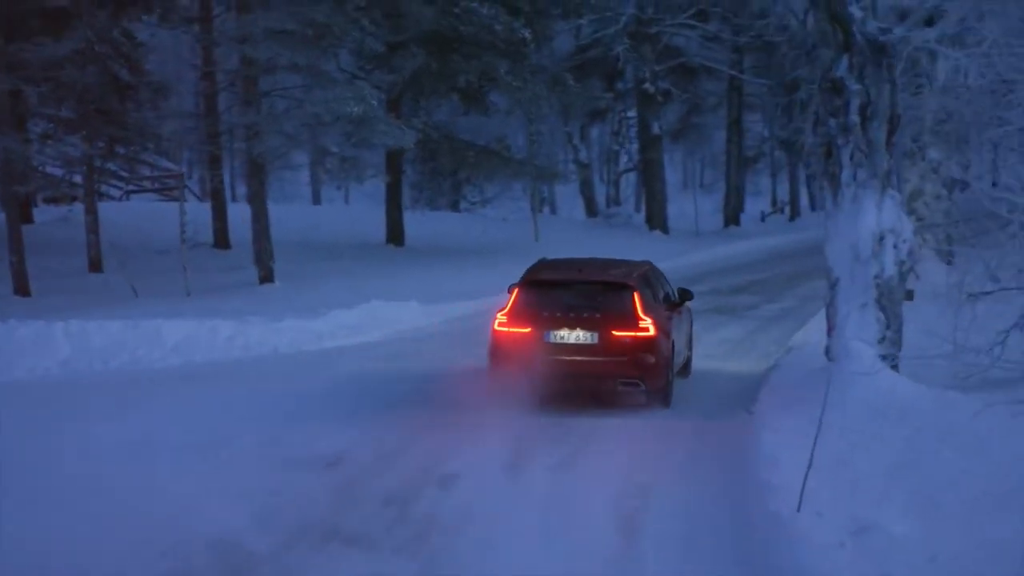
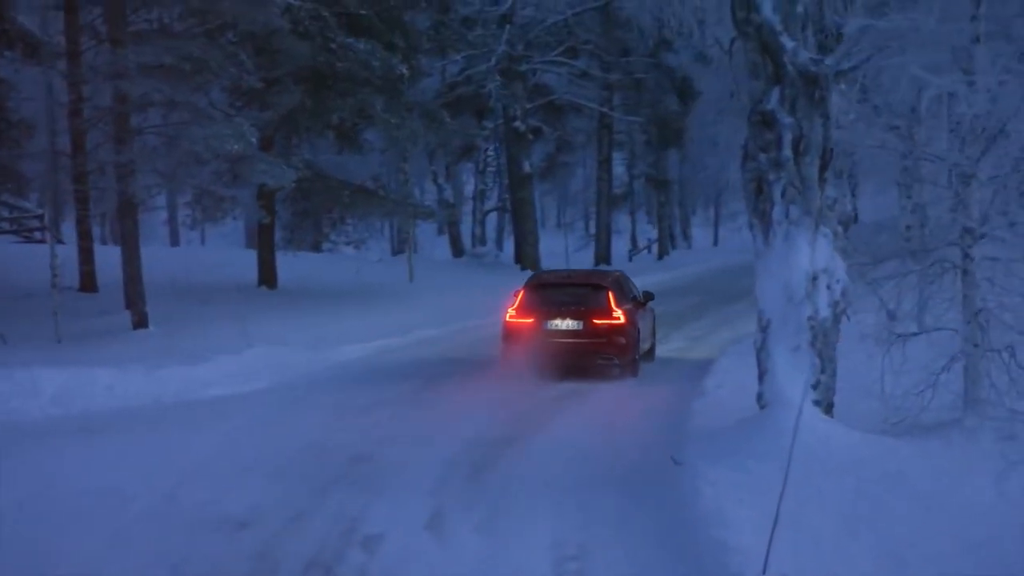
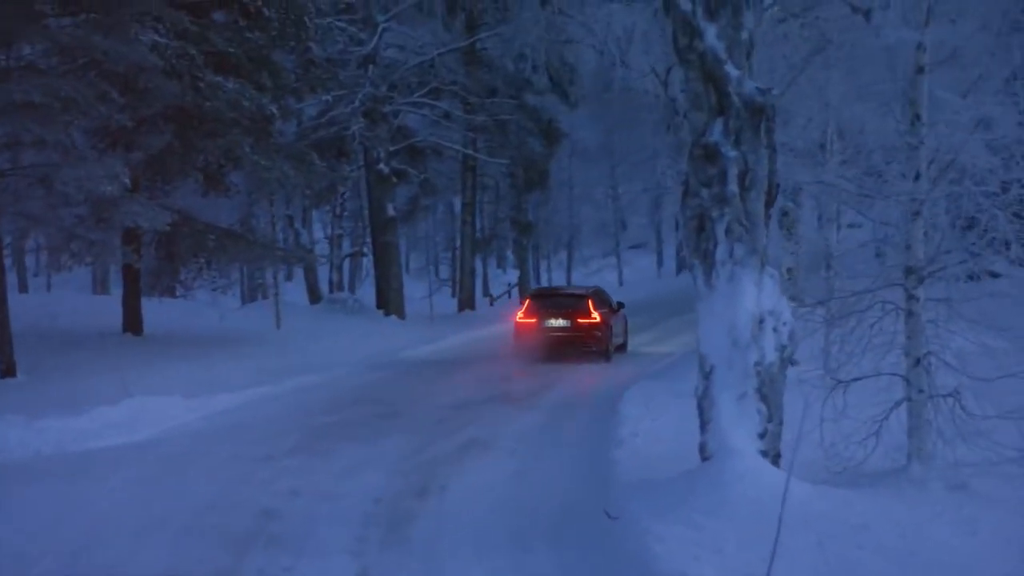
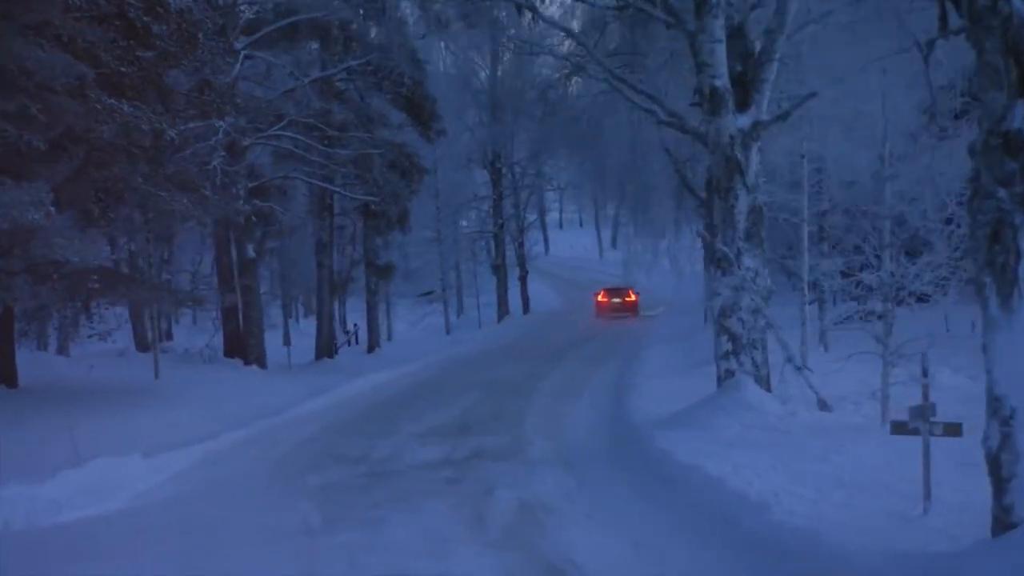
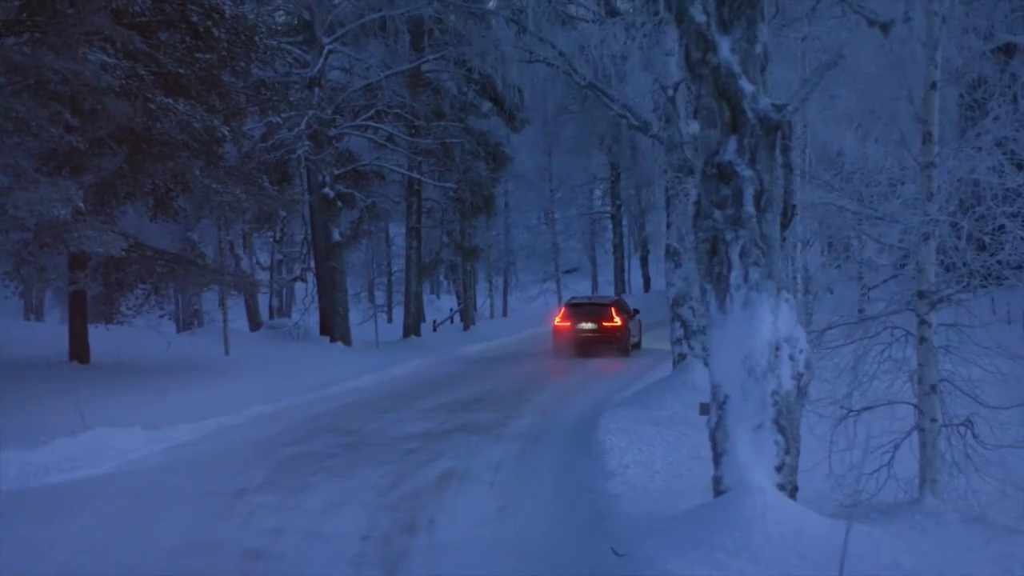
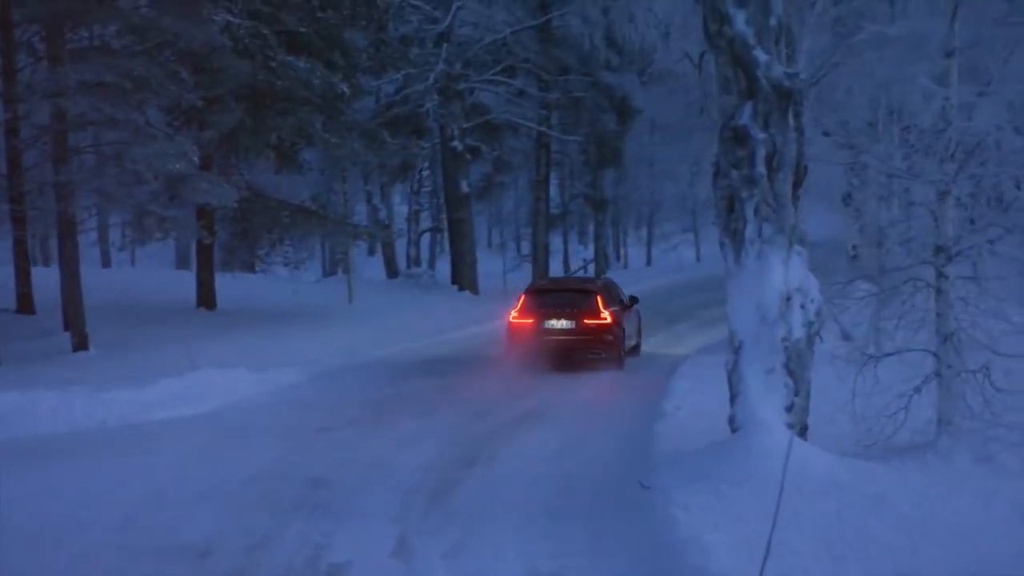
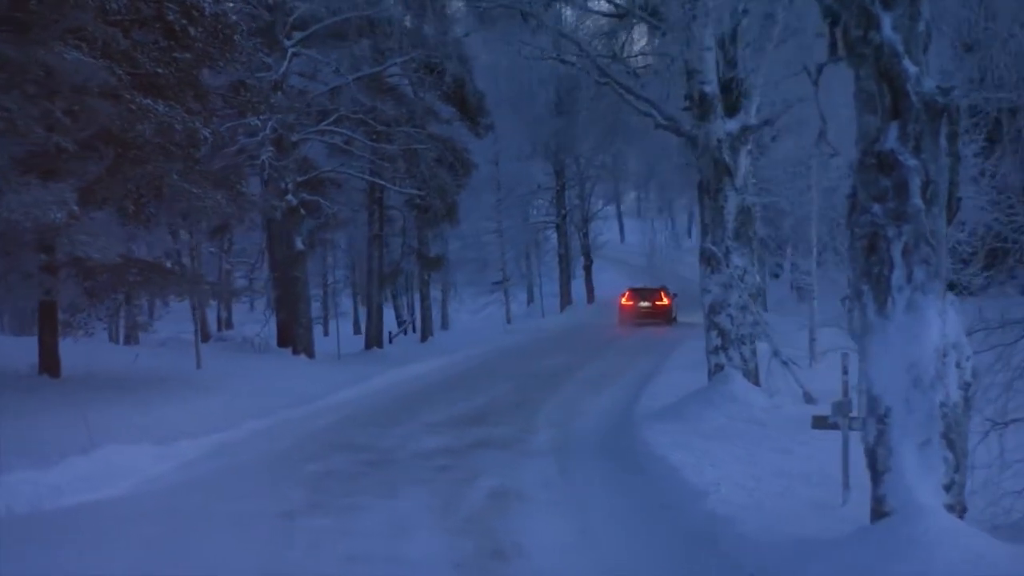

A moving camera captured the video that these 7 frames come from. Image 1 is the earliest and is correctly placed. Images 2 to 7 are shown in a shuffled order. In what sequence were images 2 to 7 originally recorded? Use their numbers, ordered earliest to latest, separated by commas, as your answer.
2, 6, 3, 5, 7, 4
